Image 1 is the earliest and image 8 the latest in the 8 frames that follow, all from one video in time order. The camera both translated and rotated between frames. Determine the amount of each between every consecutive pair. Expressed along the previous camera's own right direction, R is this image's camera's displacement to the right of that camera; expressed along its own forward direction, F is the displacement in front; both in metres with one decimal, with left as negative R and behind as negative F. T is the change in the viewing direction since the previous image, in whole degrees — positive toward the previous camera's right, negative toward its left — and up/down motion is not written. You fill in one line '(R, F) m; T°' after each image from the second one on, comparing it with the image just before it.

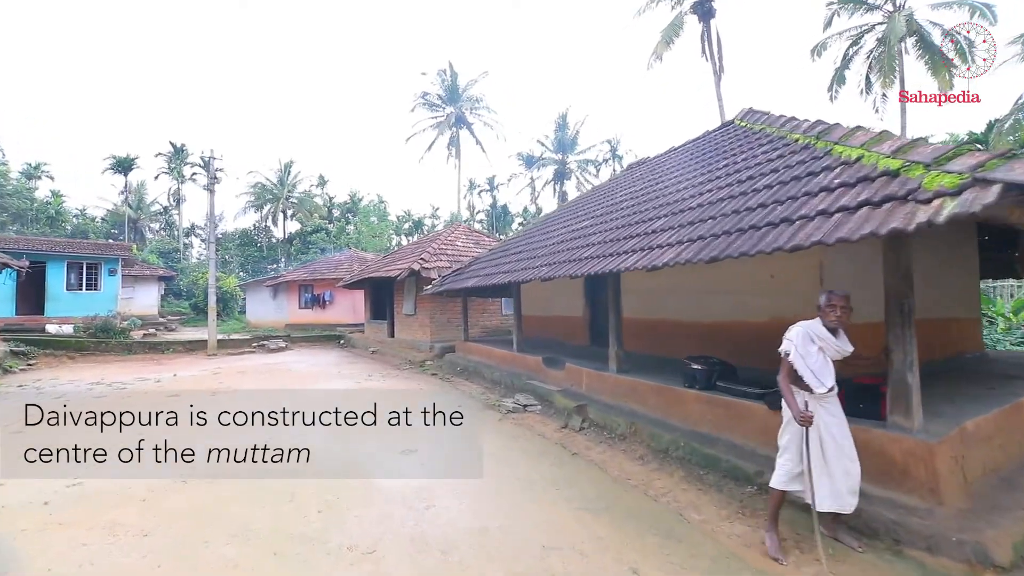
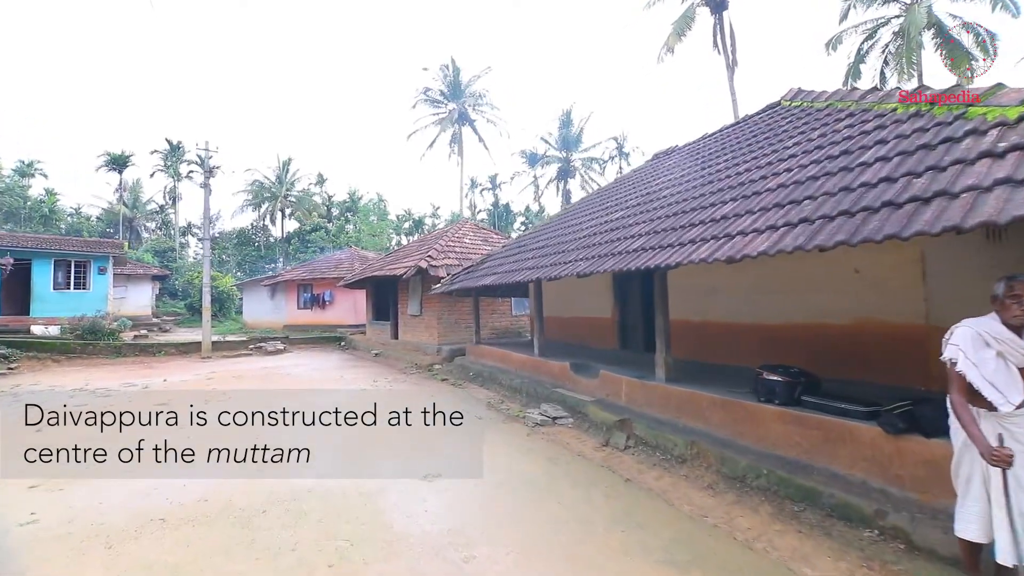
(-0.5, +0.8) m; 0°
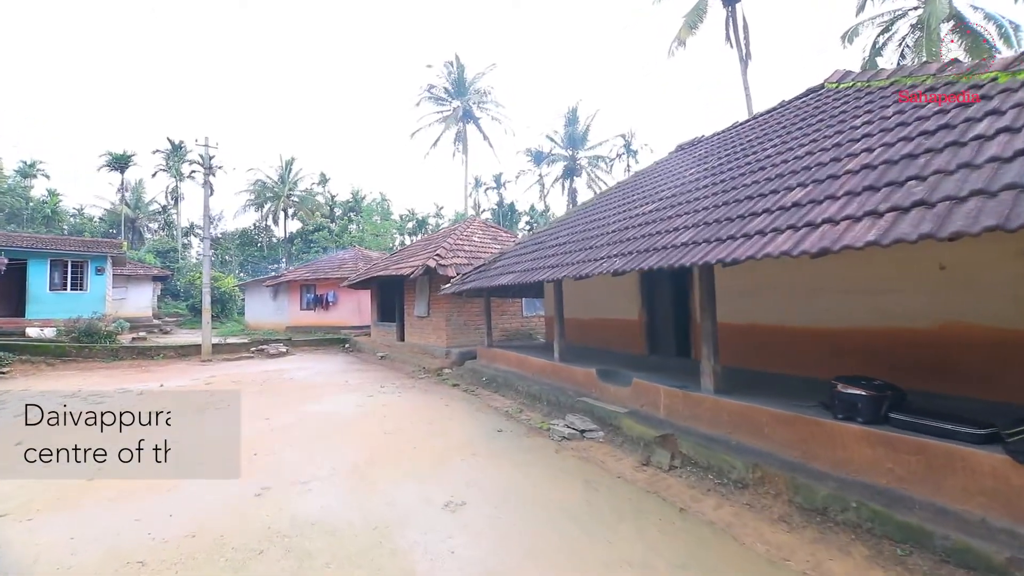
(-0.3, +0.6) m; 0°
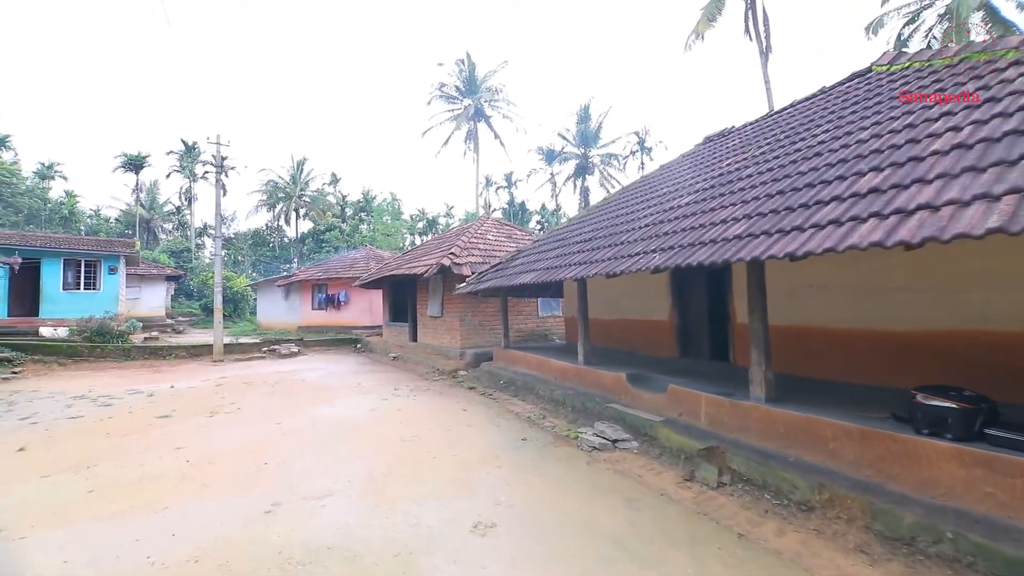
(-0.2, +0.4) m; -1°
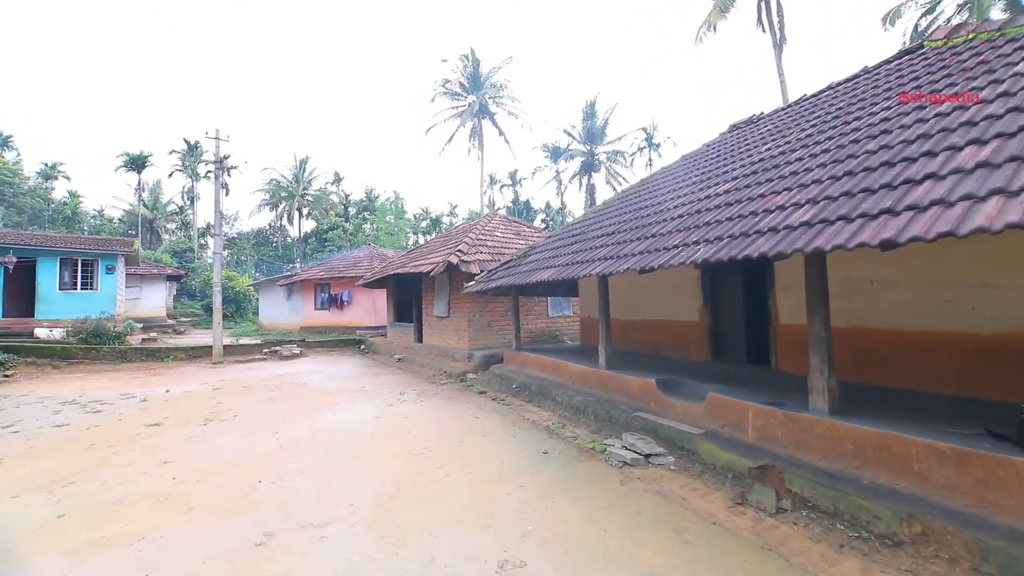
(-0.2, +0.6) m; 0°
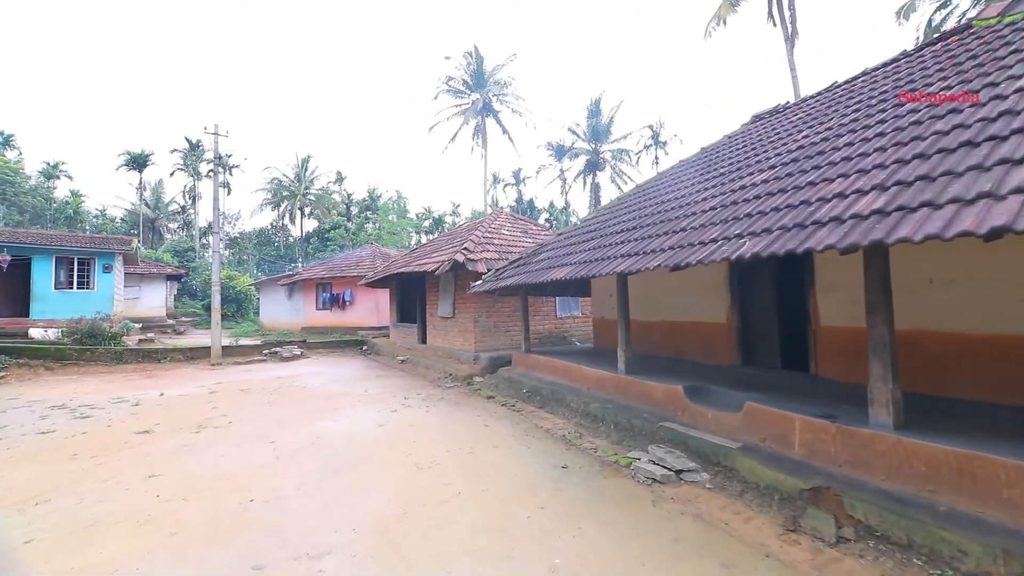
(-0.2, +0.5) m; 0°
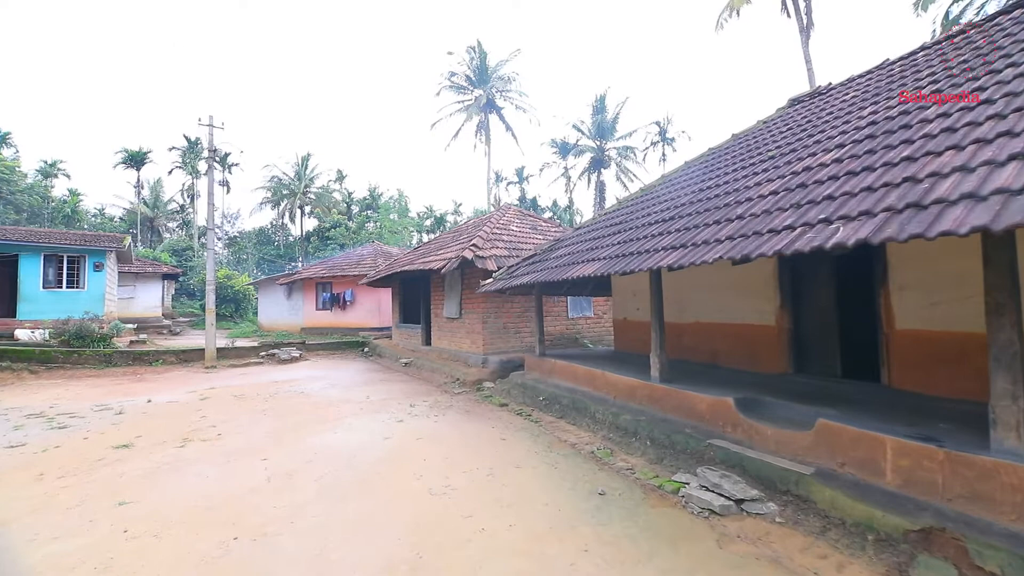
(-0.3, +0.7) m; 0°
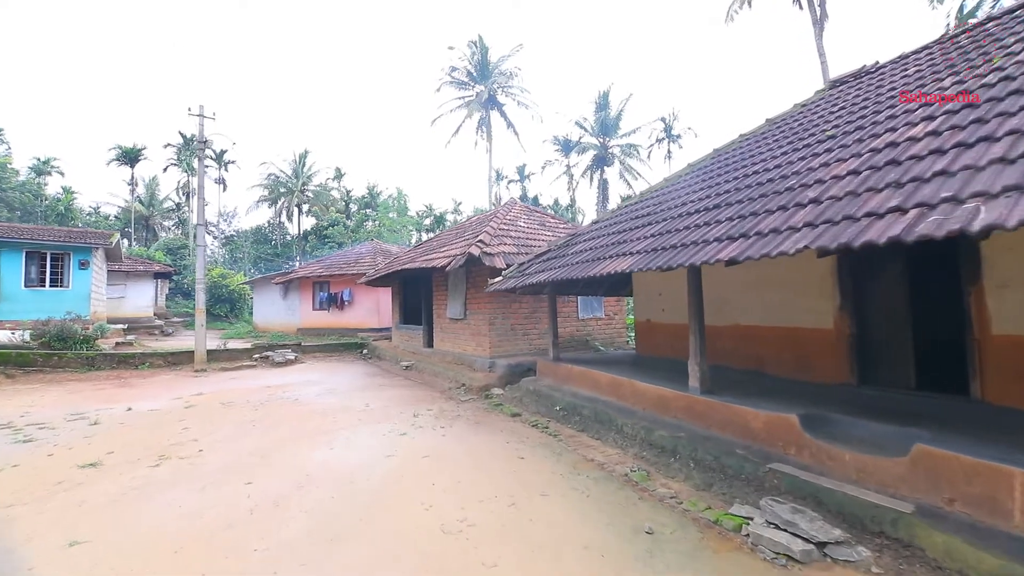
(-0.3, +0.7) m; 0°
